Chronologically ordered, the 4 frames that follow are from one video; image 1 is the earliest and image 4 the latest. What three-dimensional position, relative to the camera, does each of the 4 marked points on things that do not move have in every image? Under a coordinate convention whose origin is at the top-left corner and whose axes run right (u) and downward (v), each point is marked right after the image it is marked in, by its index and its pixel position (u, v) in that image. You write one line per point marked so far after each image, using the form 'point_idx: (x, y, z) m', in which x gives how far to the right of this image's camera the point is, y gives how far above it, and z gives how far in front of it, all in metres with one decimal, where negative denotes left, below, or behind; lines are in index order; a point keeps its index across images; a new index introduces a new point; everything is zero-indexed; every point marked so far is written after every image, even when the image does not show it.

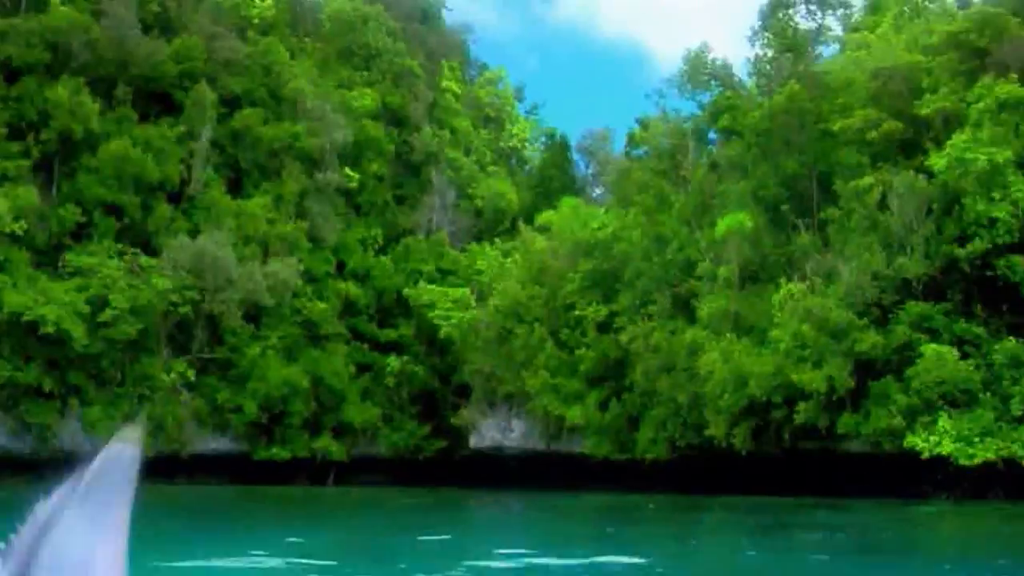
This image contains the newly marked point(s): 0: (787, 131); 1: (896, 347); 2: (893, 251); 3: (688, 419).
0: (+4.6, +2.9, +21.9) m
1: (+6.1, -0.9, +19.2) m
2: (+6.1, +0.6, +19.7) m
3: (+2.9, -2.2, +20.9) m
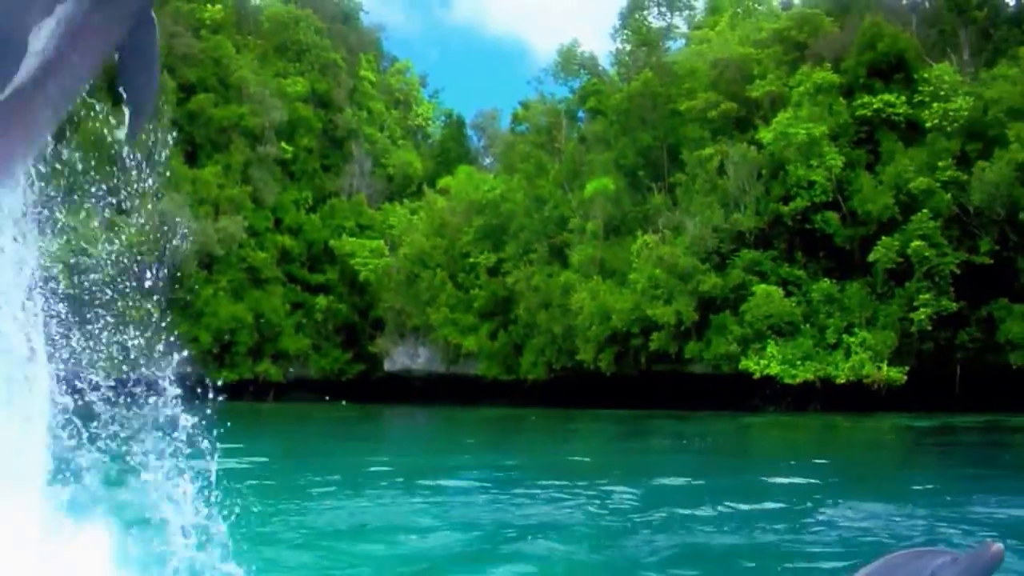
0: (+2.8, +3.9, +26.2) m
1: (+4.3, 0.0, +23.6) m
2: (+4.3, +1.6, +24.0) m
3: (+1.0, -1.2, +25.3) m
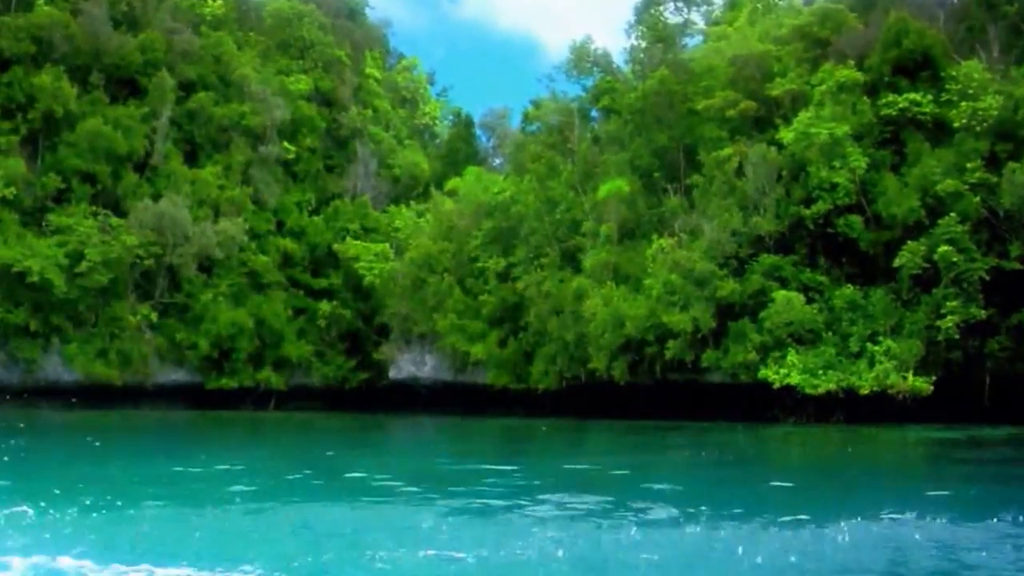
0: (+3.0, +3.7, +25.3) m
1: (+4.5, -0.1, +22.6) m
2: (+4.5, +1.4, +23.1) m
3: (+1.3, -1.3, +24.4) m
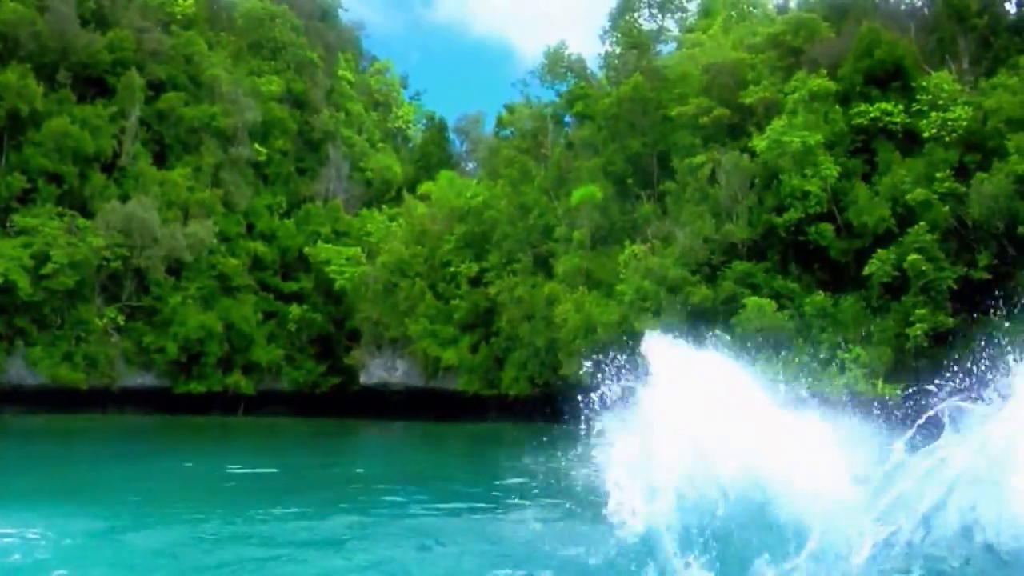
0: (+2.5, +3.6, +25.3) m
1: (+4.0, -0.2, +22.7) m
2: (+4.0, +1.3, +23.1) m
3: (+0.7, -1.4, +24.4) m
